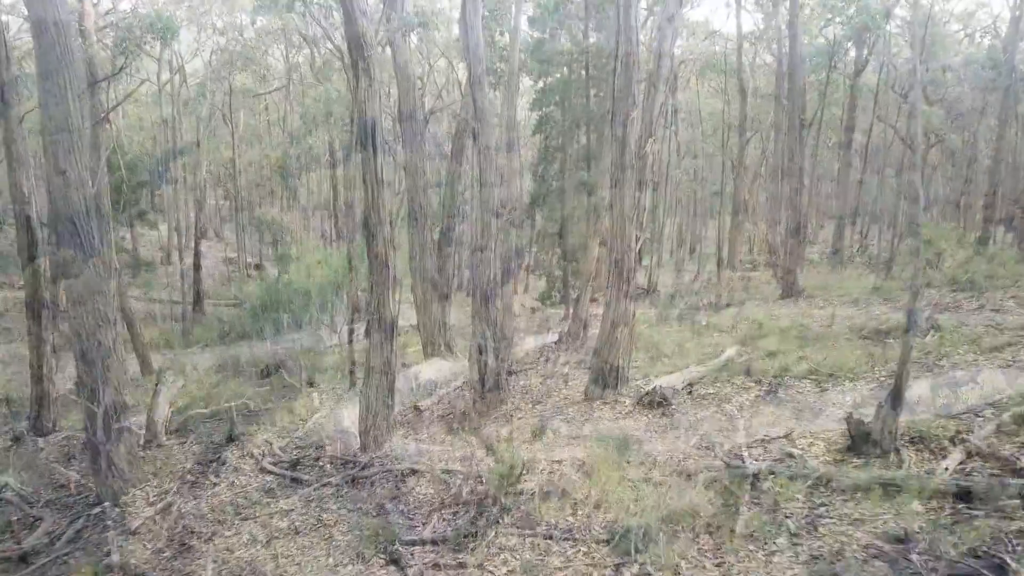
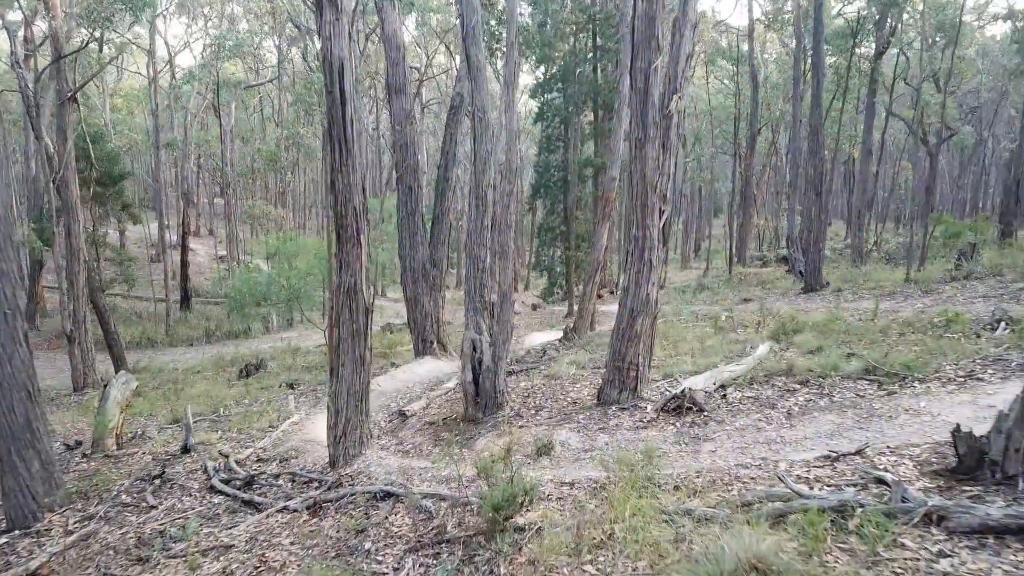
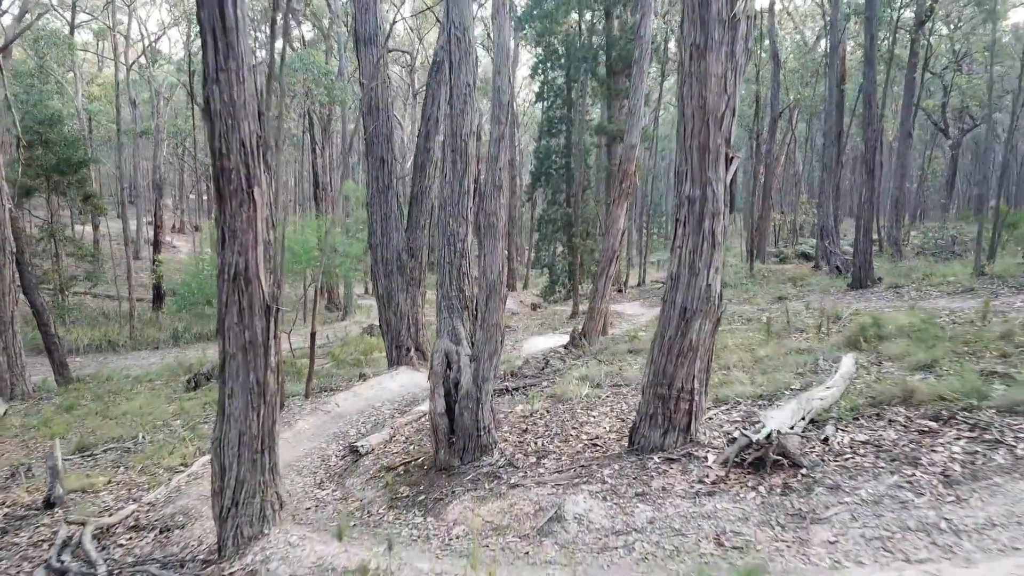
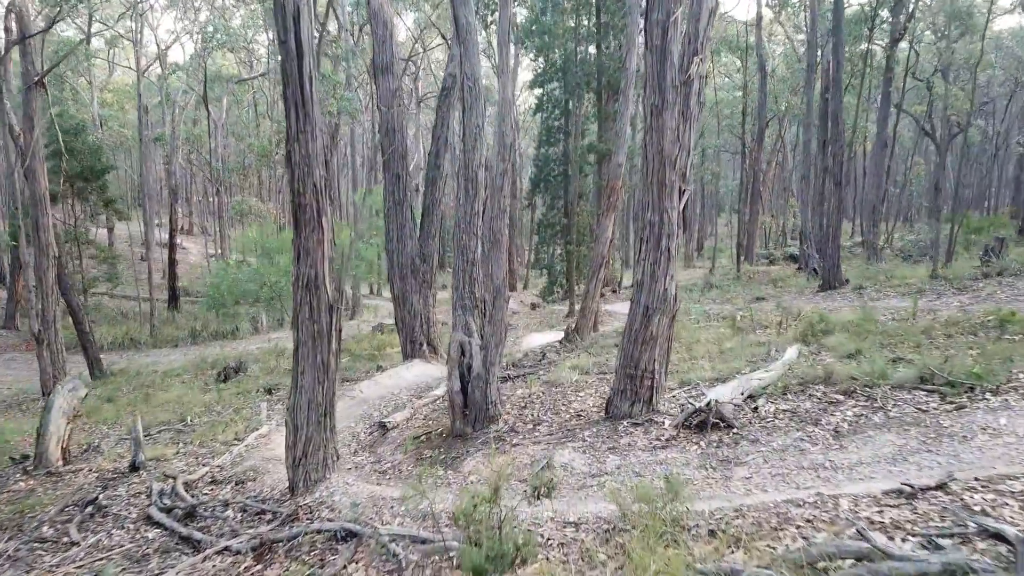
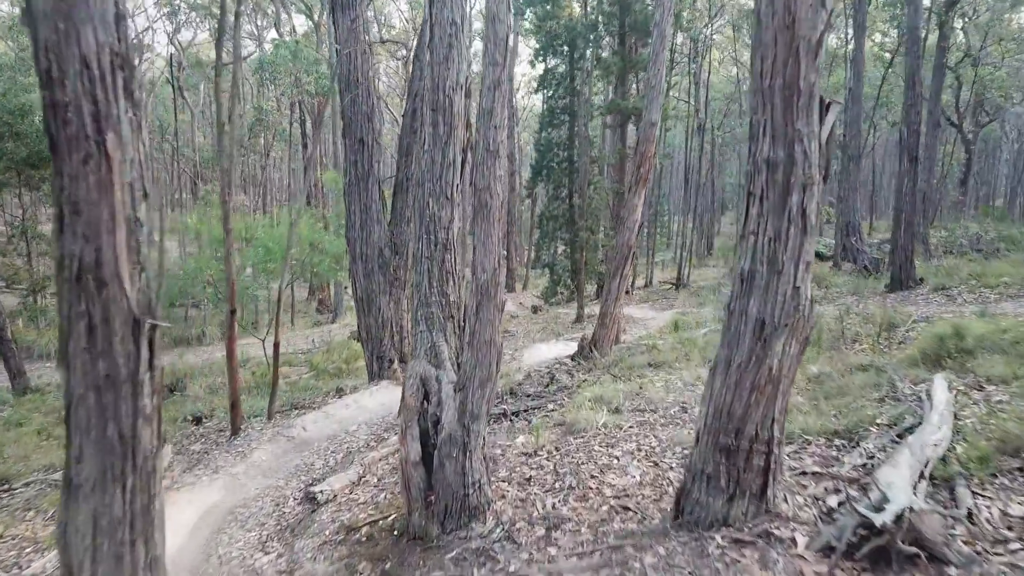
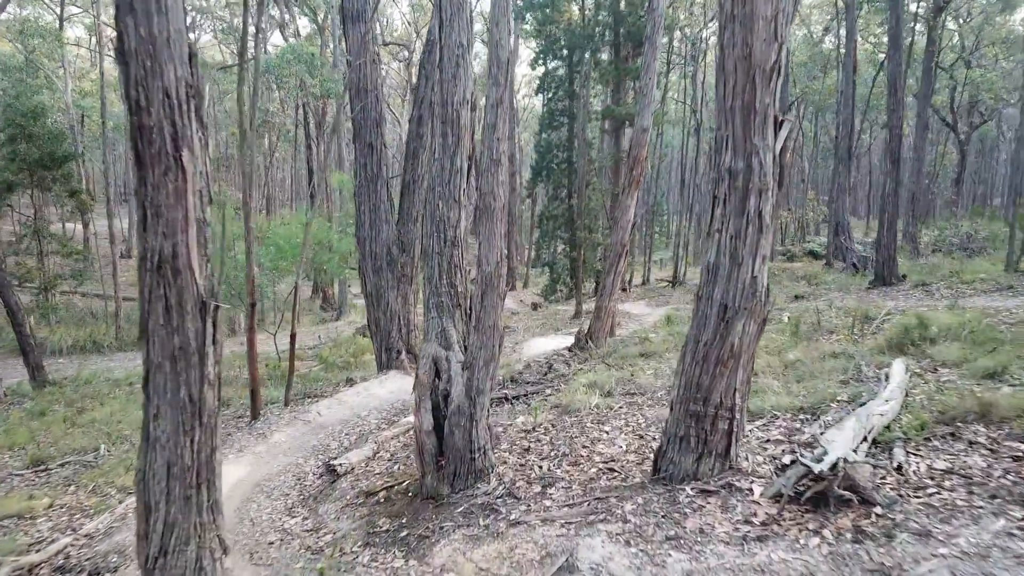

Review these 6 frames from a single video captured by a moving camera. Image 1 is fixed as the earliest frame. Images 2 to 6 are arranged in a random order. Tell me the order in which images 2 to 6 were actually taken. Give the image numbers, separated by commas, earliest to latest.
2, 4, 3, 6, 5
